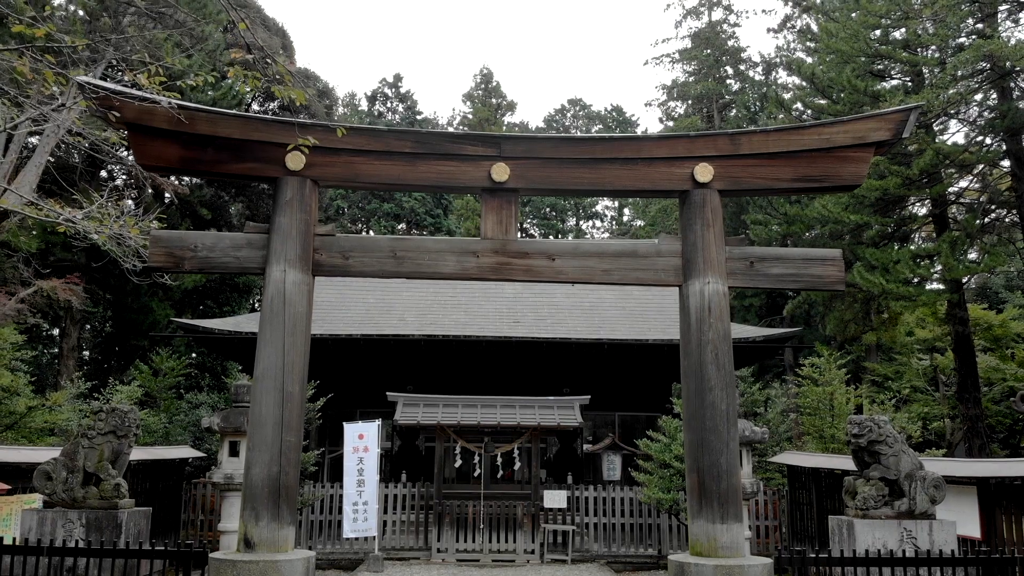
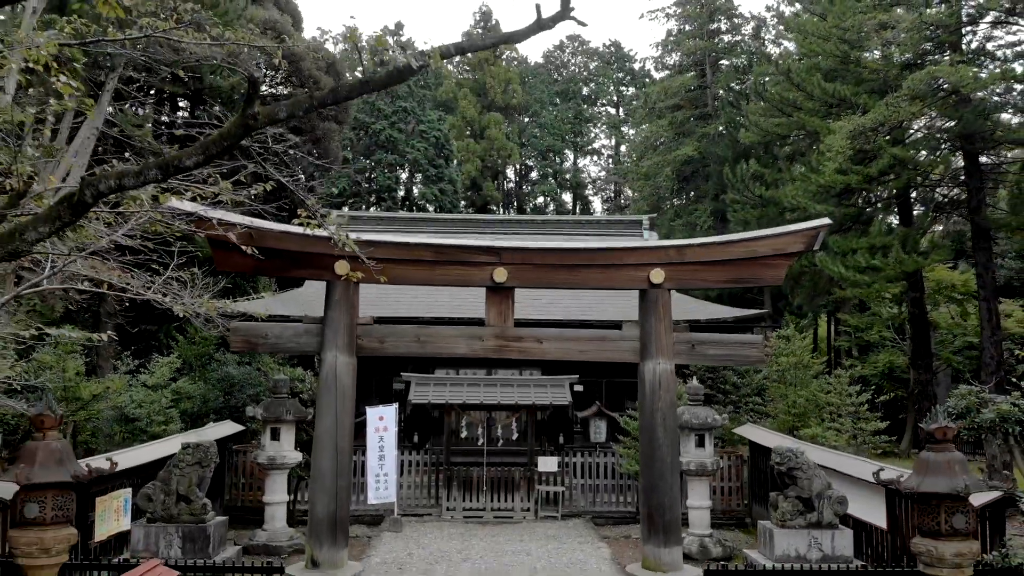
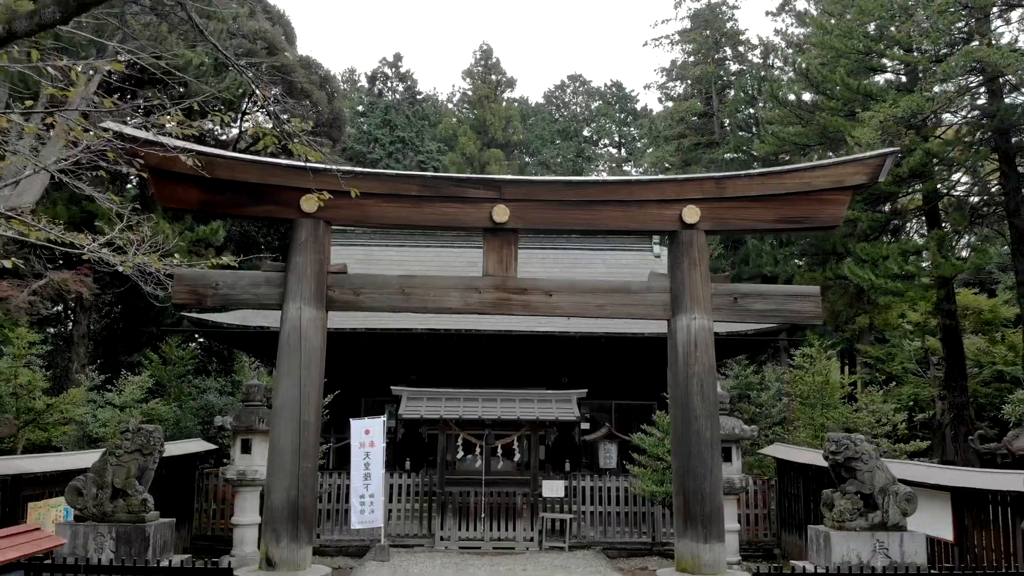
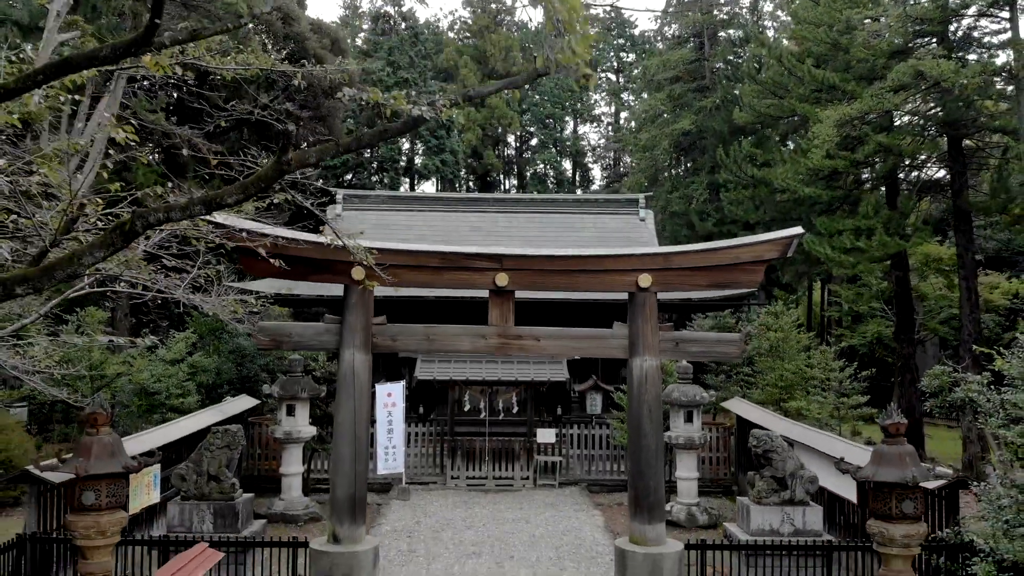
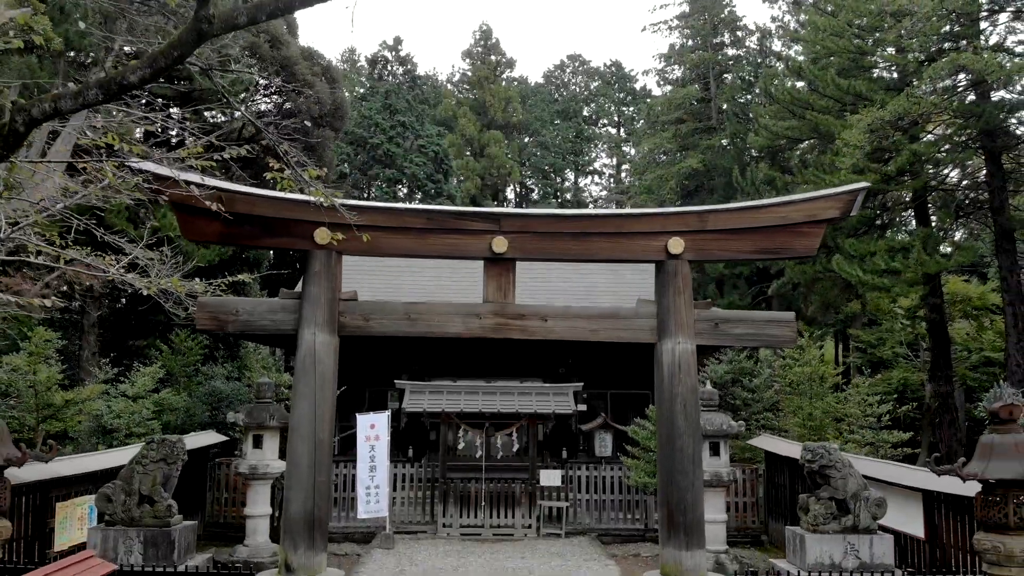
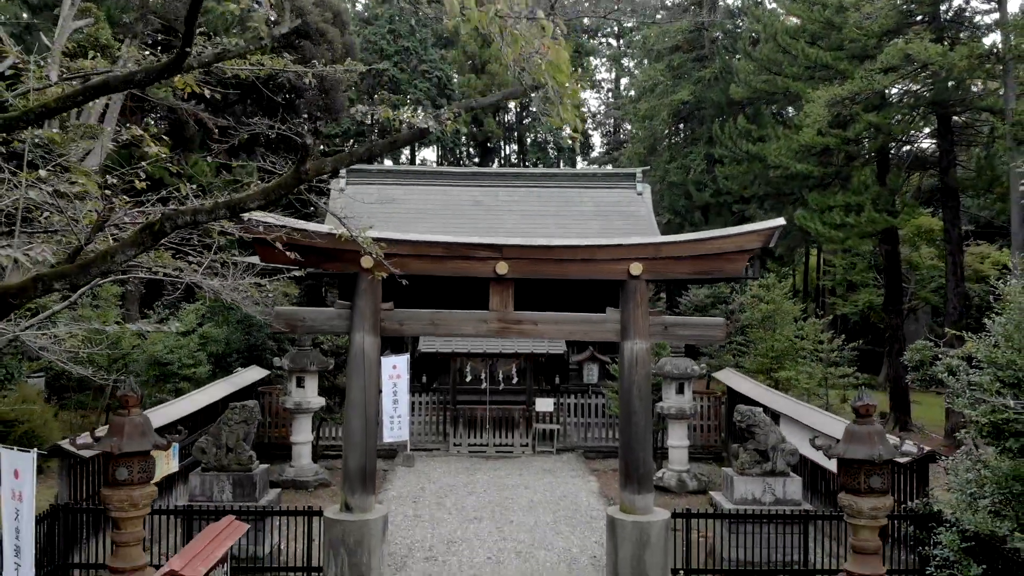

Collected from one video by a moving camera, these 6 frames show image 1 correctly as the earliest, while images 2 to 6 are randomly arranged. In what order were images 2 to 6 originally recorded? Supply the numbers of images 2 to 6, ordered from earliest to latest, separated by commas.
3, 5, 2, 4, 6
